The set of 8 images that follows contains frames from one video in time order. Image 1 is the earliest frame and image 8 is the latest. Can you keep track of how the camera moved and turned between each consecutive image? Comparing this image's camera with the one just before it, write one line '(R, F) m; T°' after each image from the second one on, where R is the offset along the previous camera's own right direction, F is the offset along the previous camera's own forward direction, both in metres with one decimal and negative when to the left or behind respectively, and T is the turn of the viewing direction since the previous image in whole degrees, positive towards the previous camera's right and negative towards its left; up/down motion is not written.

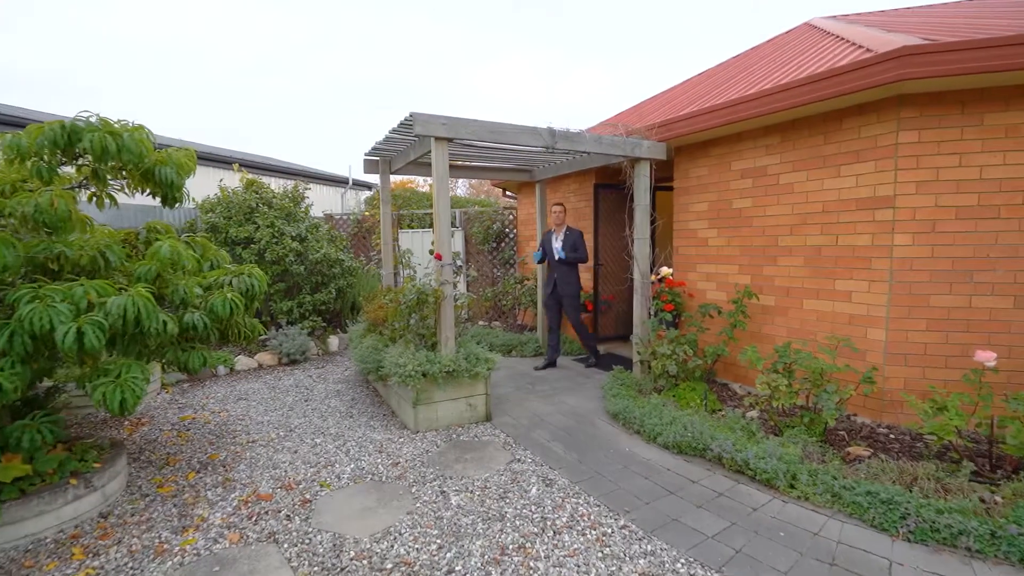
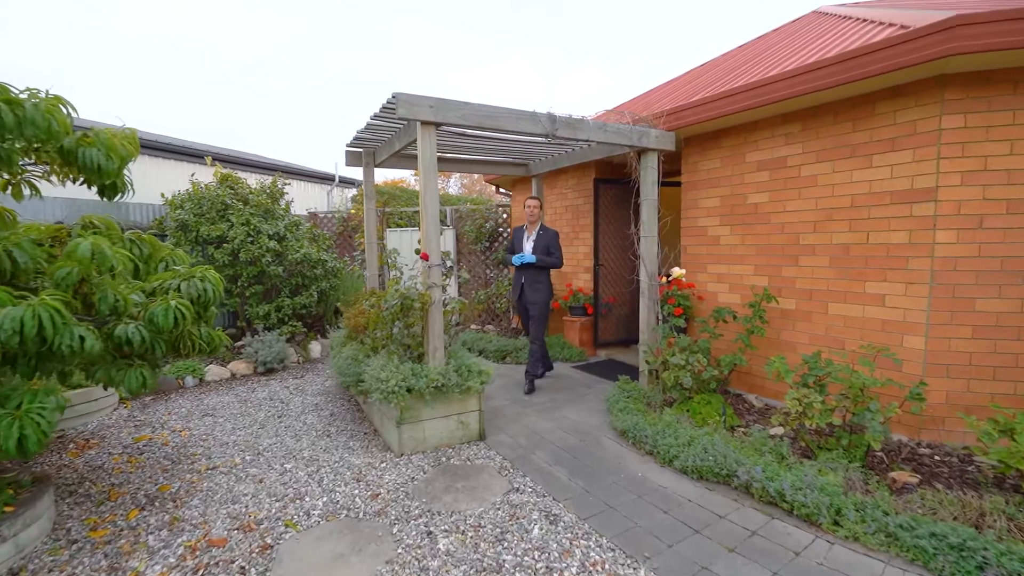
(0.0, +0.4) m; +1°
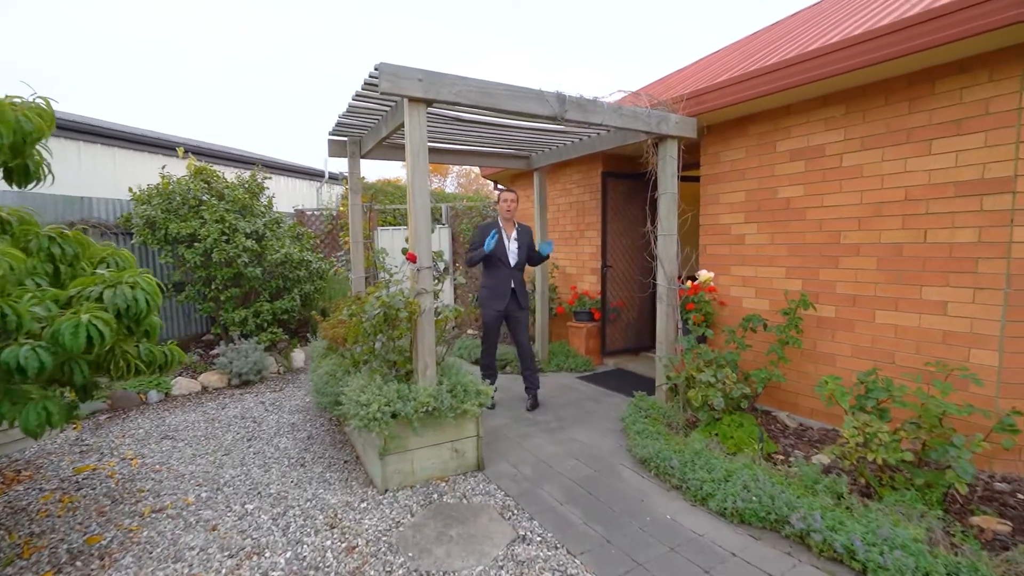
(0.0, +0.4) m; 0°
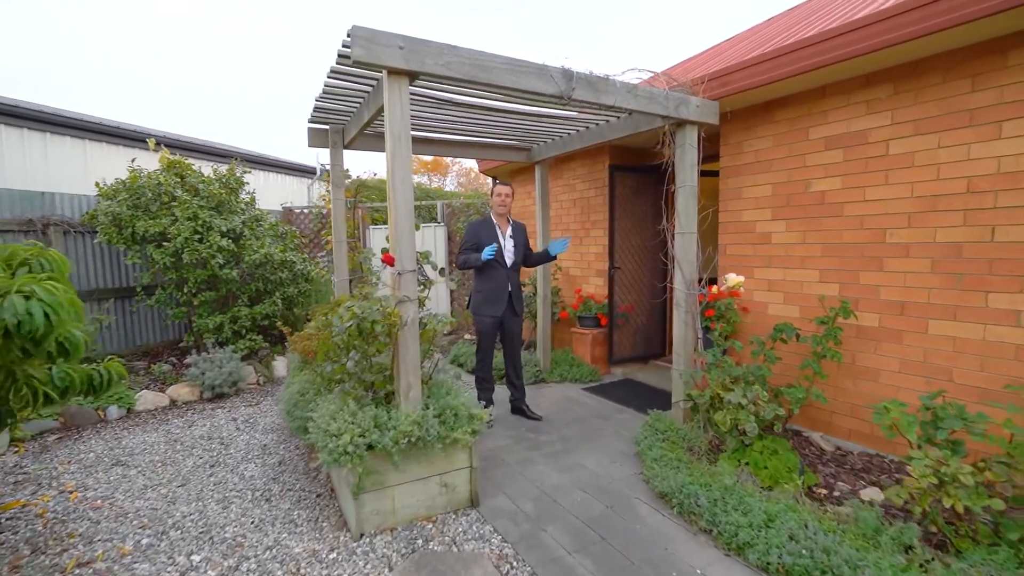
(0.0, +0.4) m; 0°
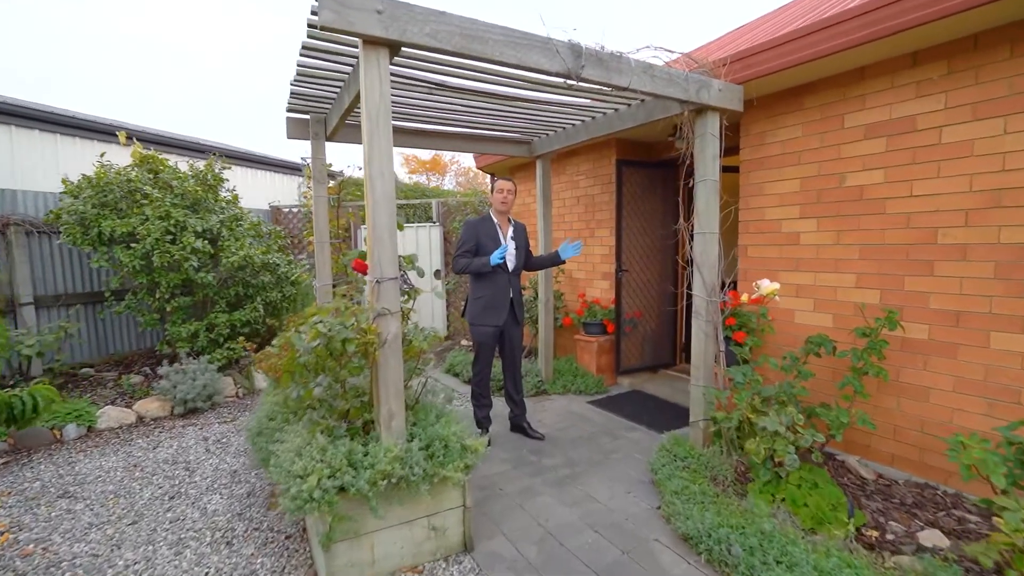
(0.0, +0.3) m; 0°
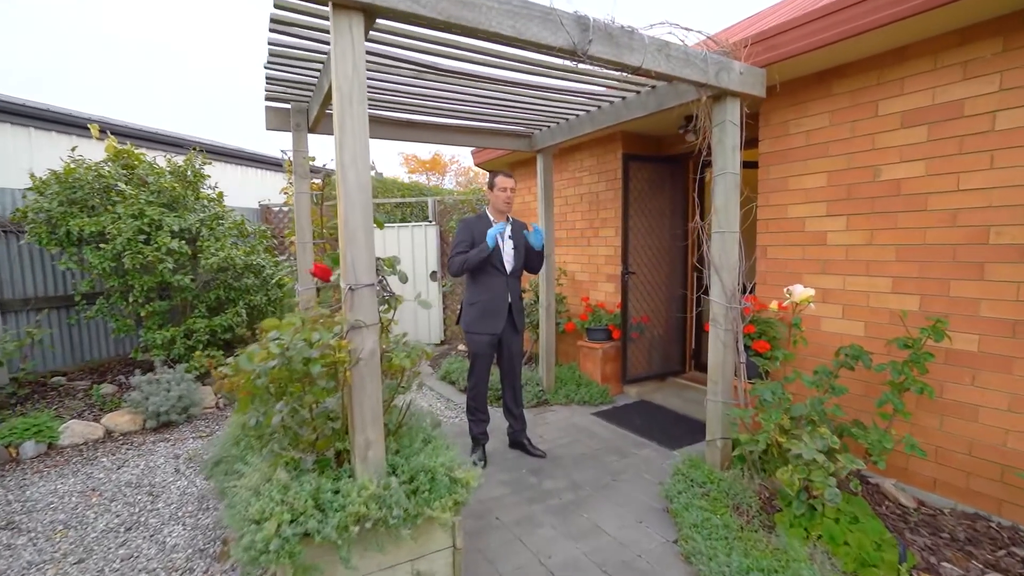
(0.0, +0.3) m; 0°
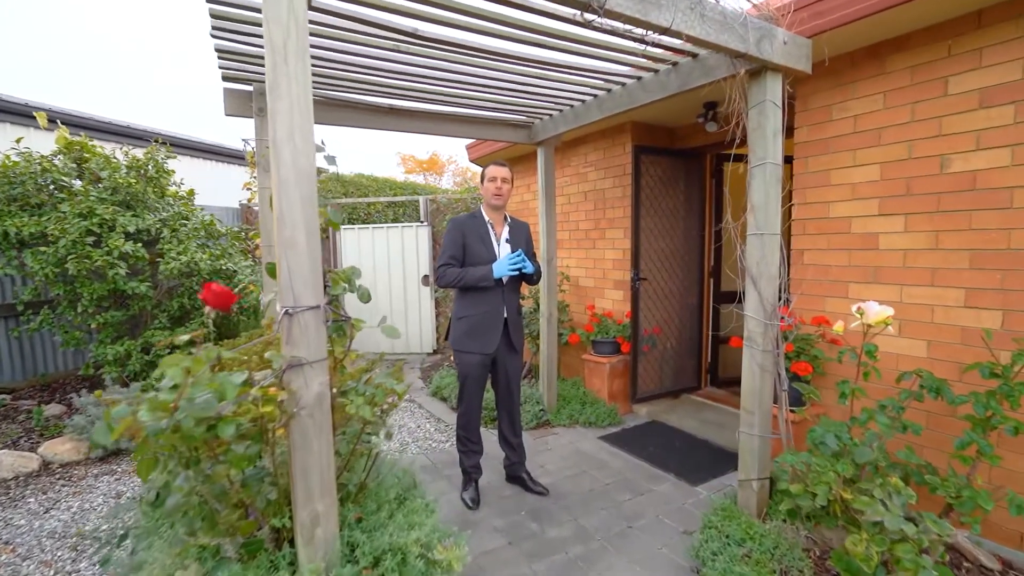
(0.0, +0.4) m; 0°
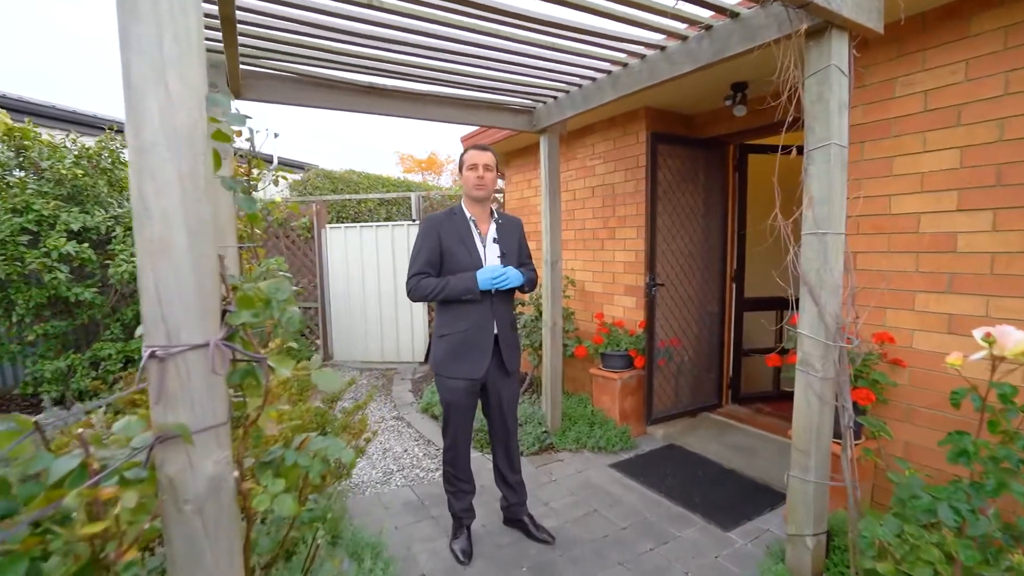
(0.0, +0.4) m; 0°
